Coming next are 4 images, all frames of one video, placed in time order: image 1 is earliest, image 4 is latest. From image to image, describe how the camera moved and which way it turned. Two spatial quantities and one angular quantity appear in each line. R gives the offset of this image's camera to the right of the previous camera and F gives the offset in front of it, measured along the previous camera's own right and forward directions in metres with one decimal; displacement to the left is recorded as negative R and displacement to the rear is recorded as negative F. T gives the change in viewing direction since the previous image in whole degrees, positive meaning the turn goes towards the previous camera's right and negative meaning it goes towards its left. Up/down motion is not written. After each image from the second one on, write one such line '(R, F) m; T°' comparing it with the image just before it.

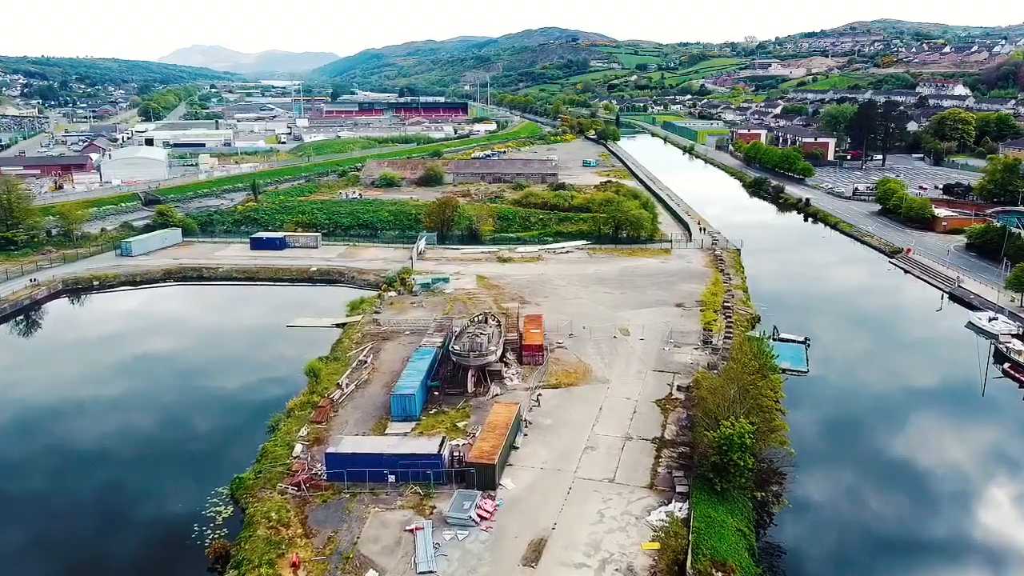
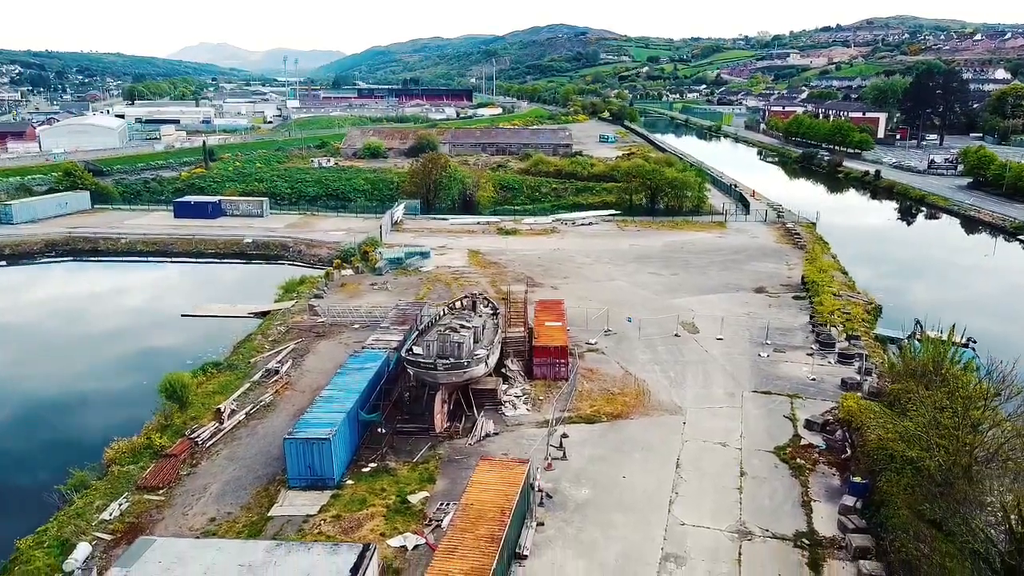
(0.0, +6.3) m; 0°
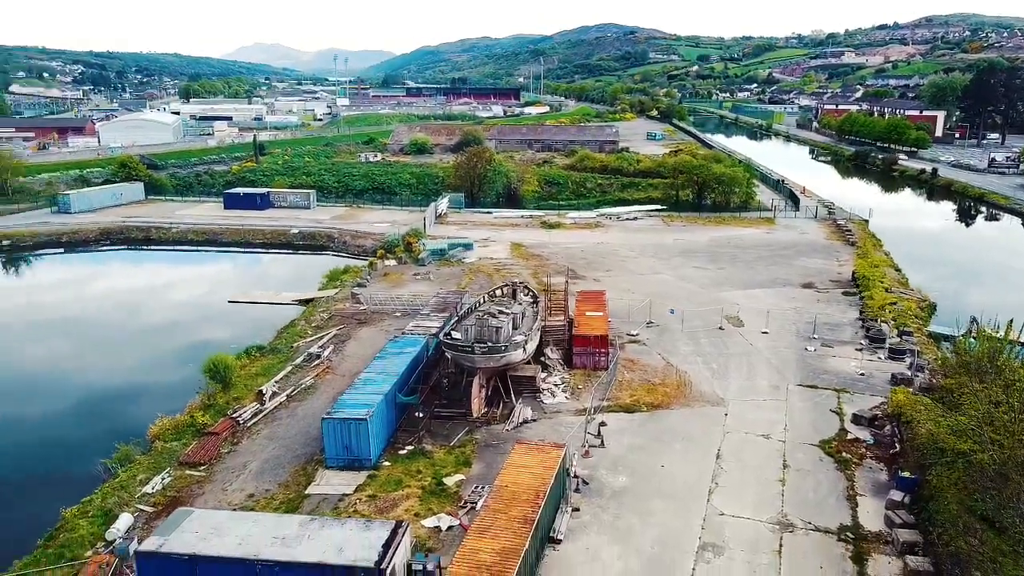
(+0.1, +0.1) m; -3°
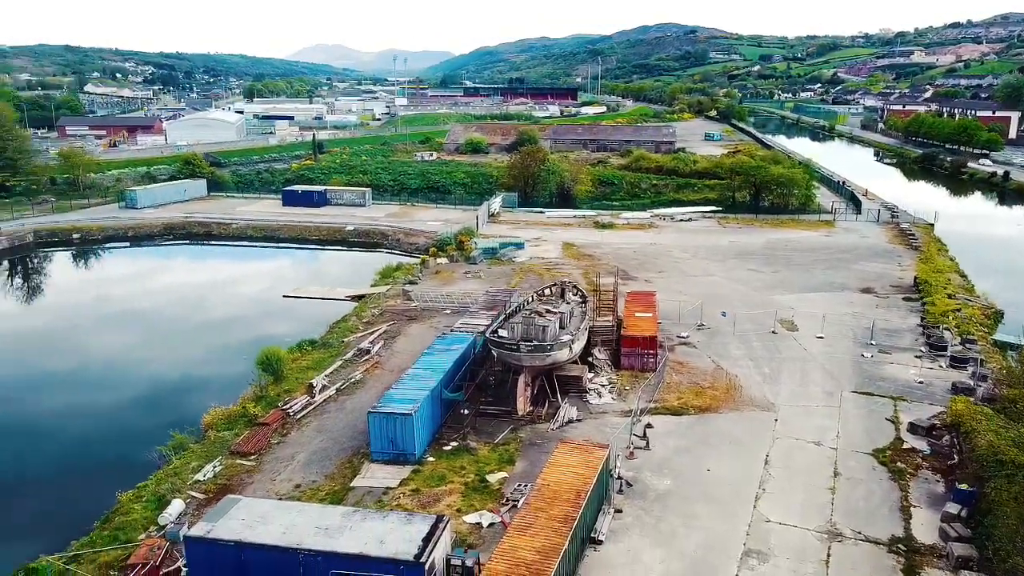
(+0.1, 0.0) m; -4°
